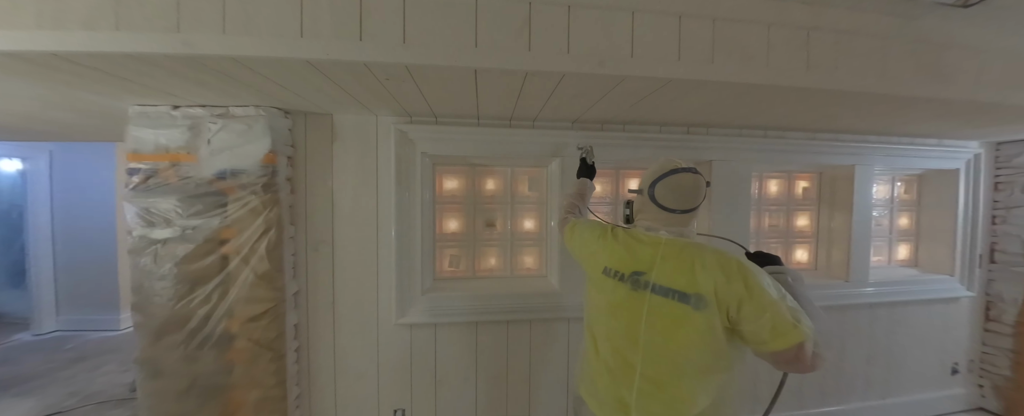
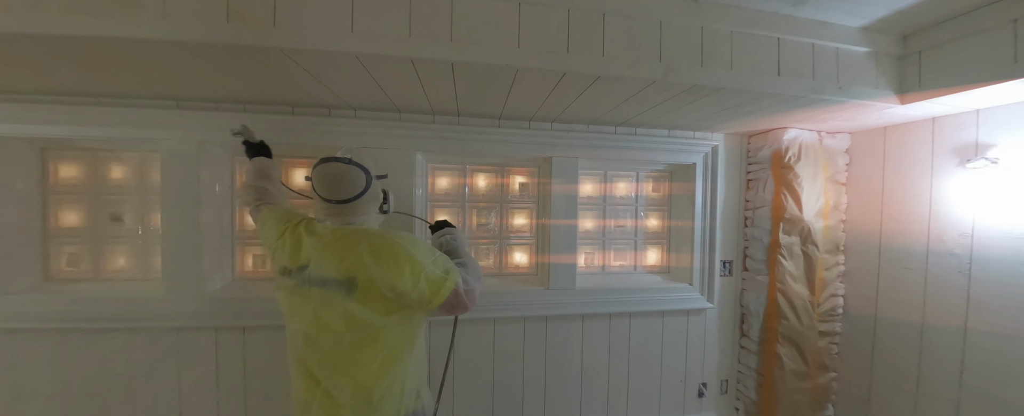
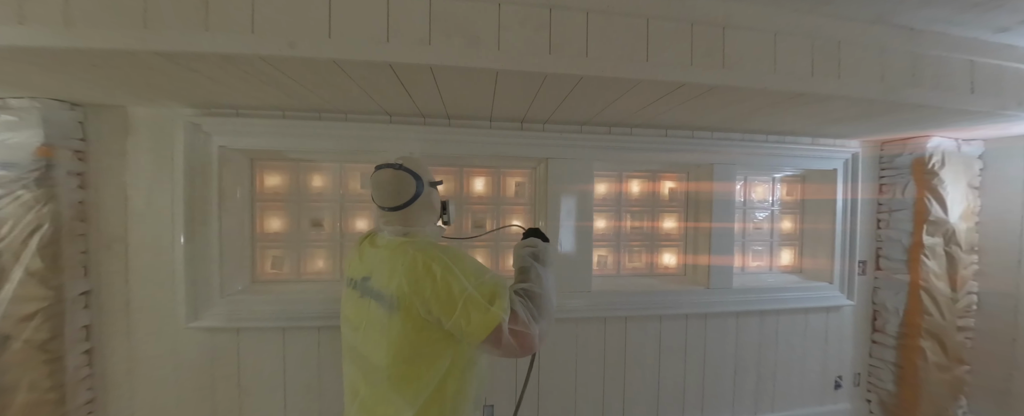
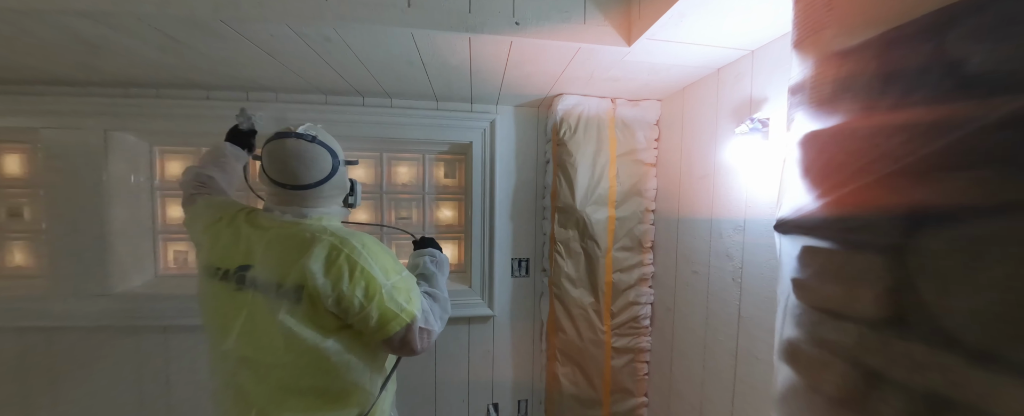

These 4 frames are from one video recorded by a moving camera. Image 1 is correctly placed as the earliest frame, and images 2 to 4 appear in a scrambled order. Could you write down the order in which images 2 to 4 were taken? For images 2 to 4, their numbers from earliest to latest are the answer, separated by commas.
3, 2, 4
